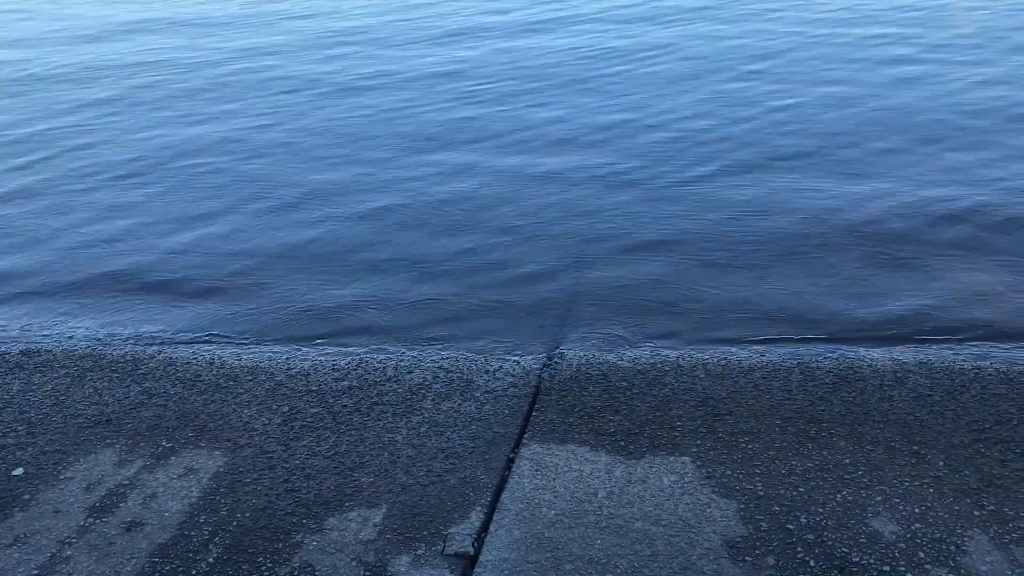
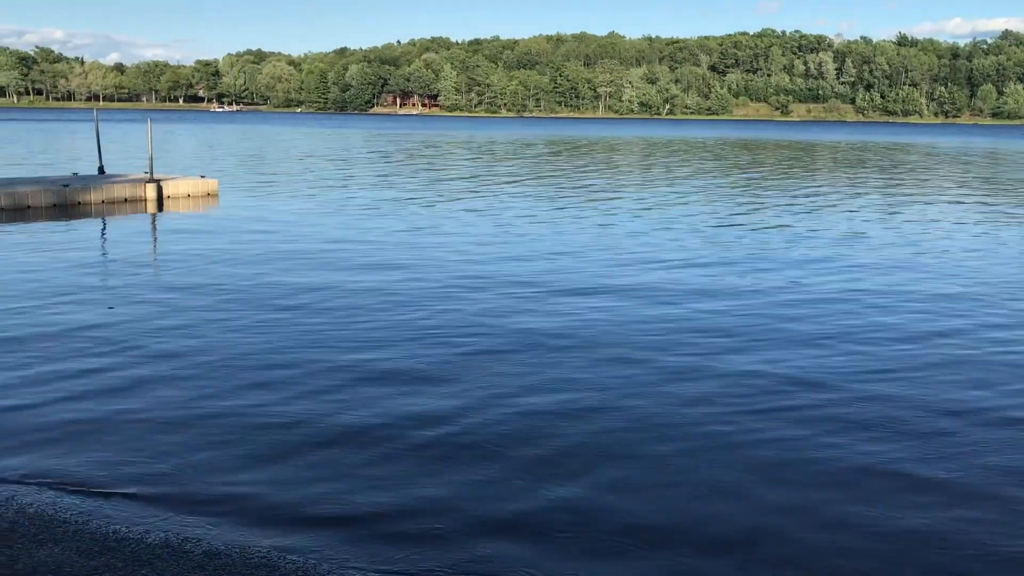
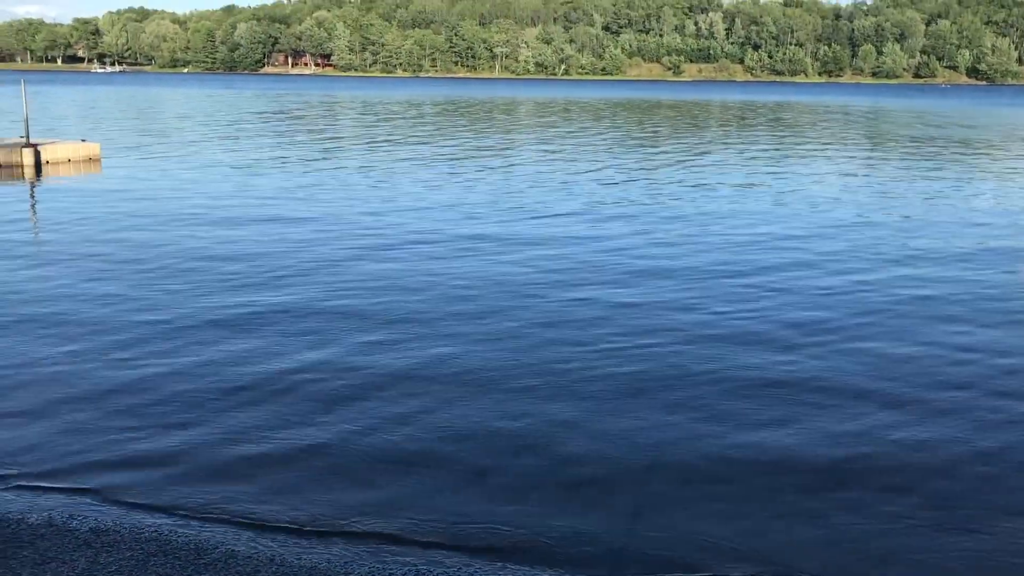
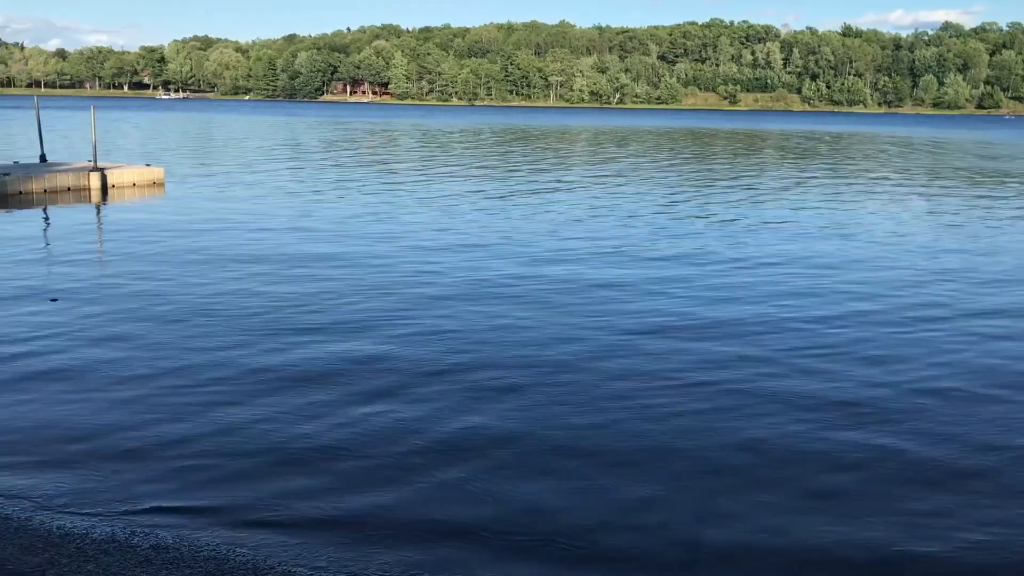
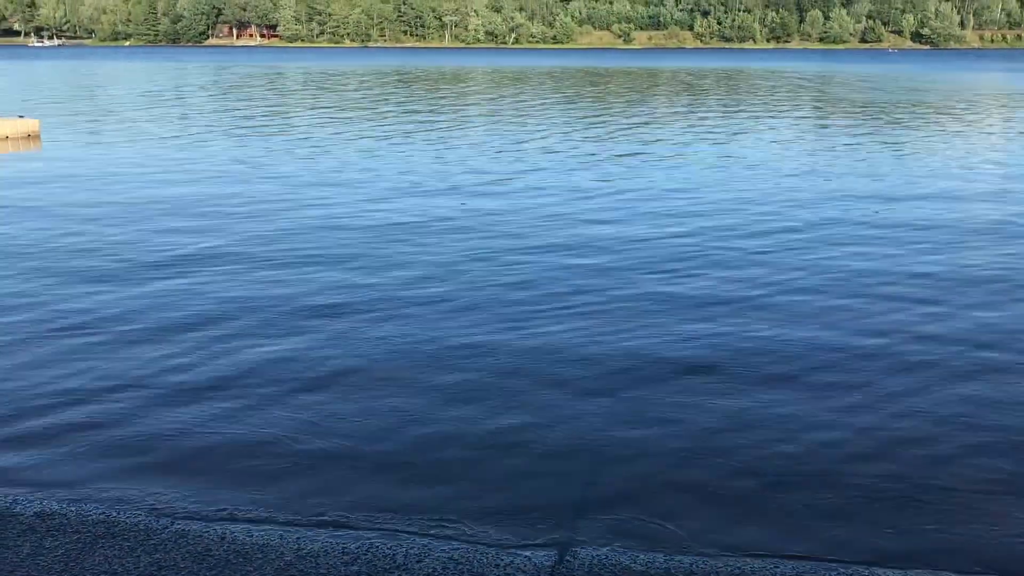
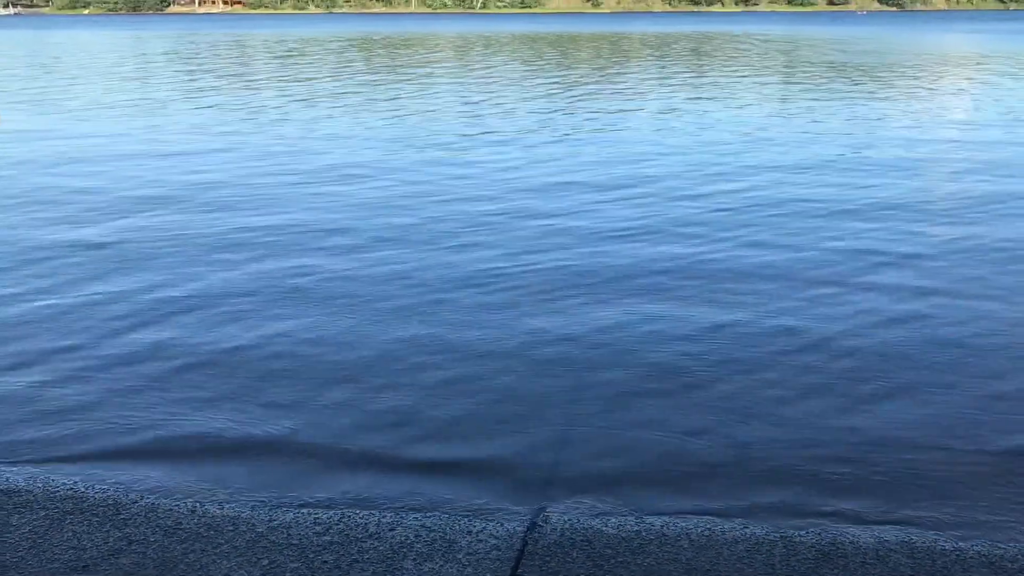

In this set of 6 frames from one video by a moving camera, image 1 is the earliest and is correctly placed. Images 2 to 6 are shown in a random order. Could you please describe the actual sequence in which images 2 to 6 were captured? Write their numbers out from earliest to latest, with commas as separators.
6, 5, 3, 4, 2
